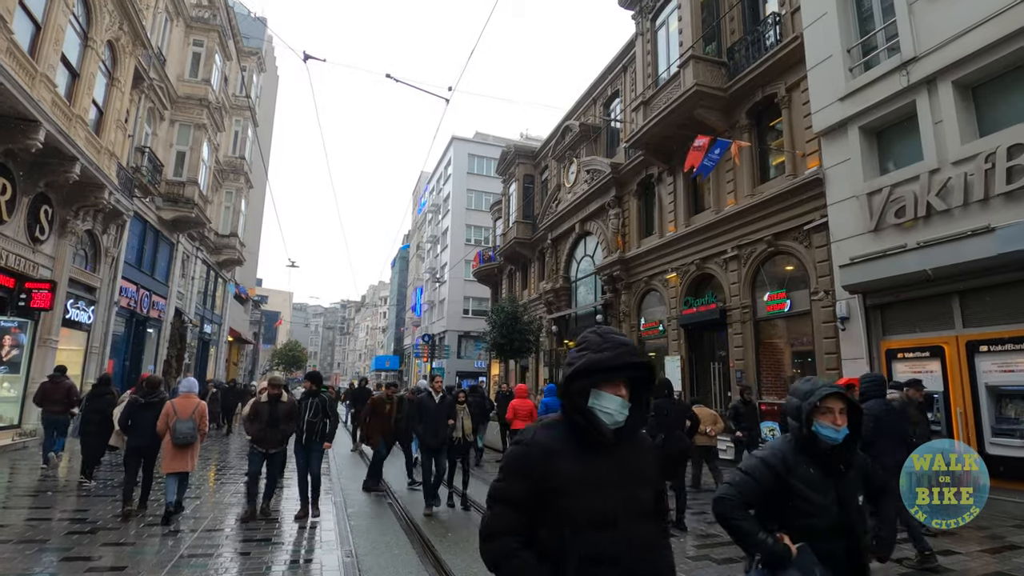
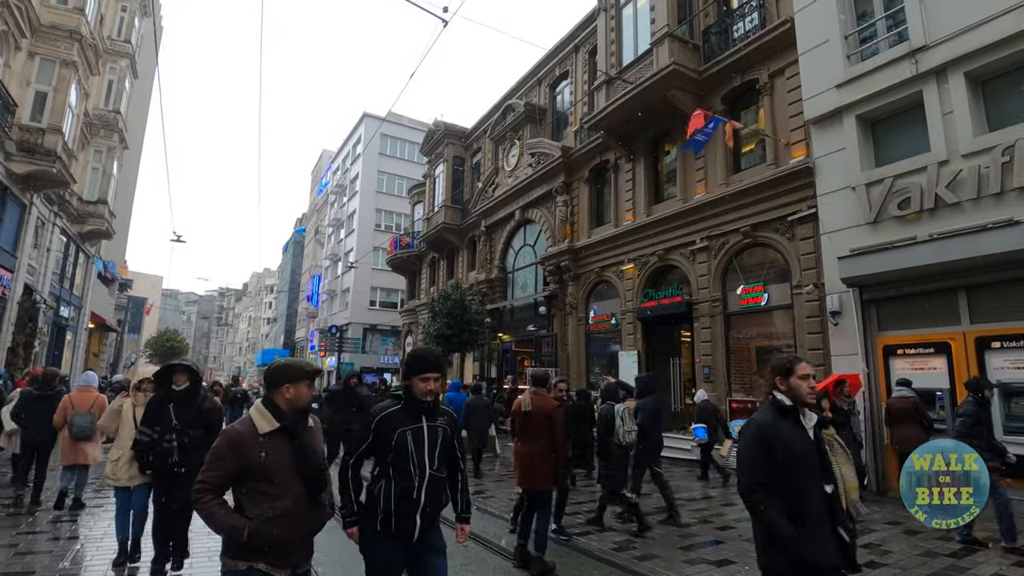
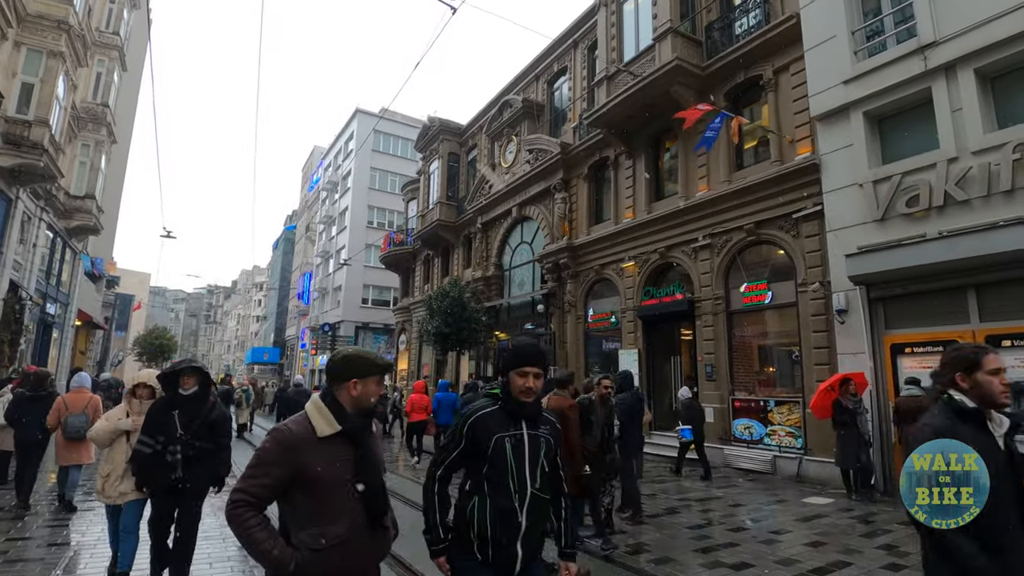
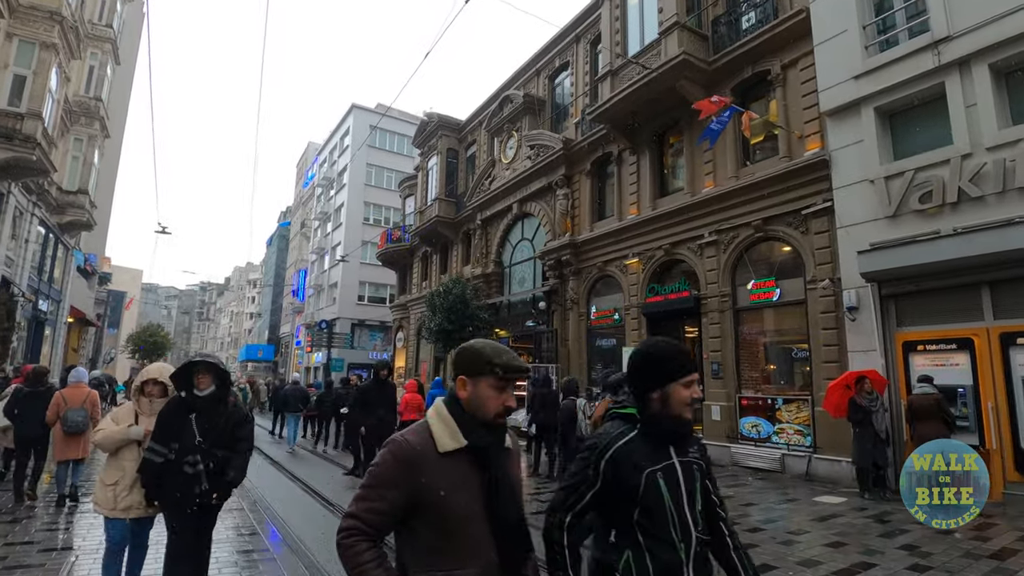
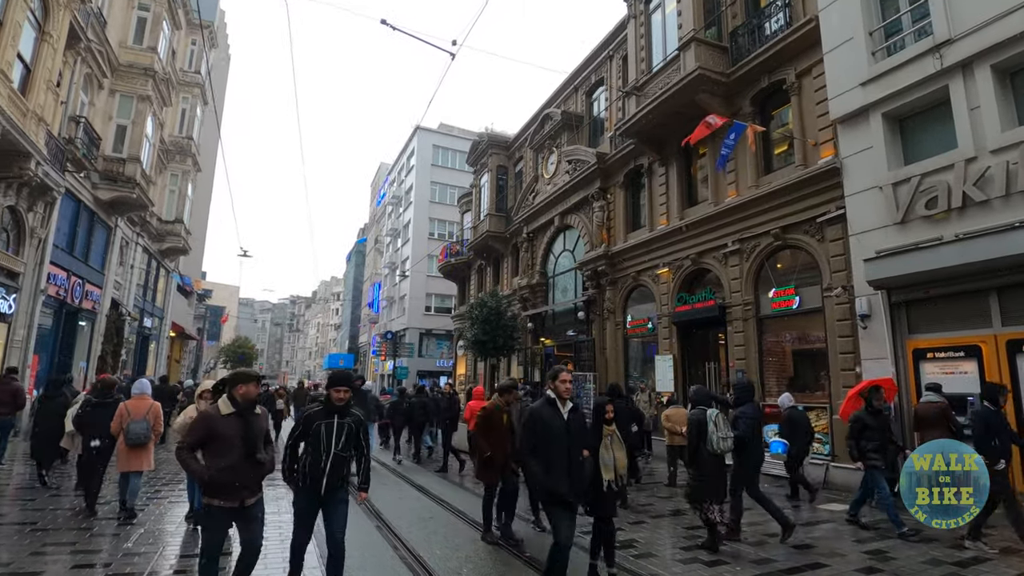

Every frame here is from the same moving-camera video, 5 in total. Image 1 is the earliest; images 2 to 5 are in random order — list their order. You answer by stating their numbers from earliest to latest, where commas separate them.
5, 2, 3, 4
